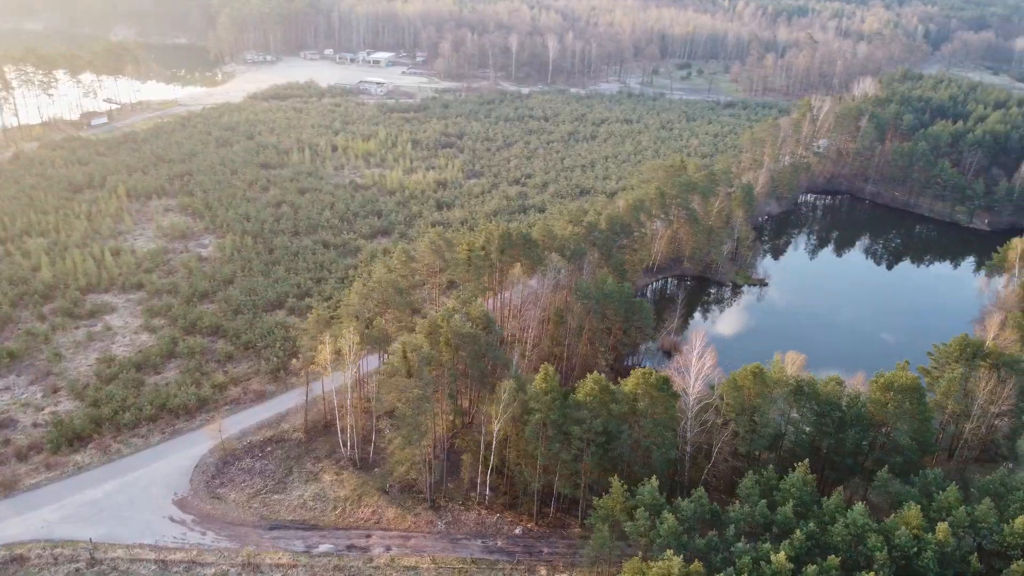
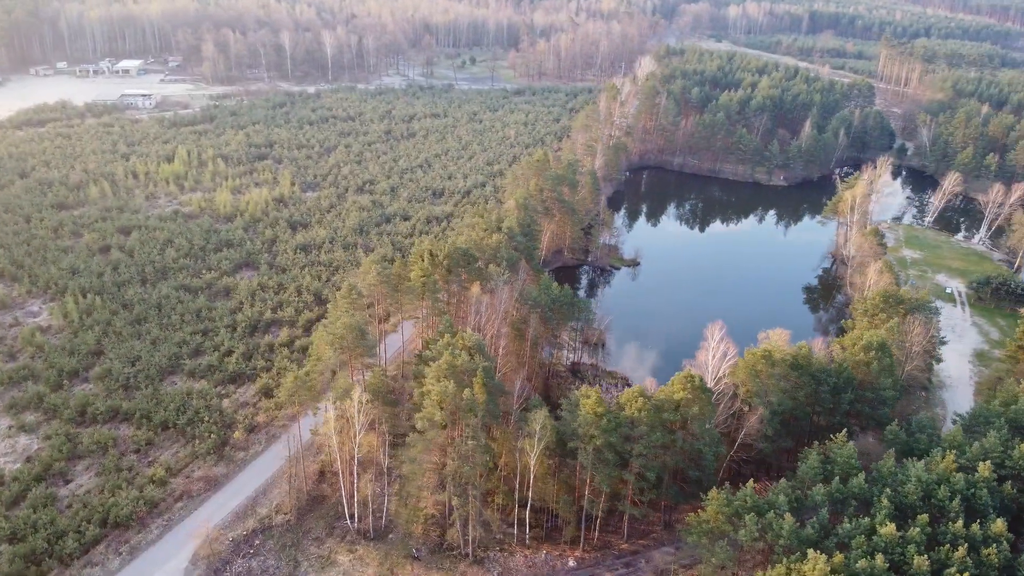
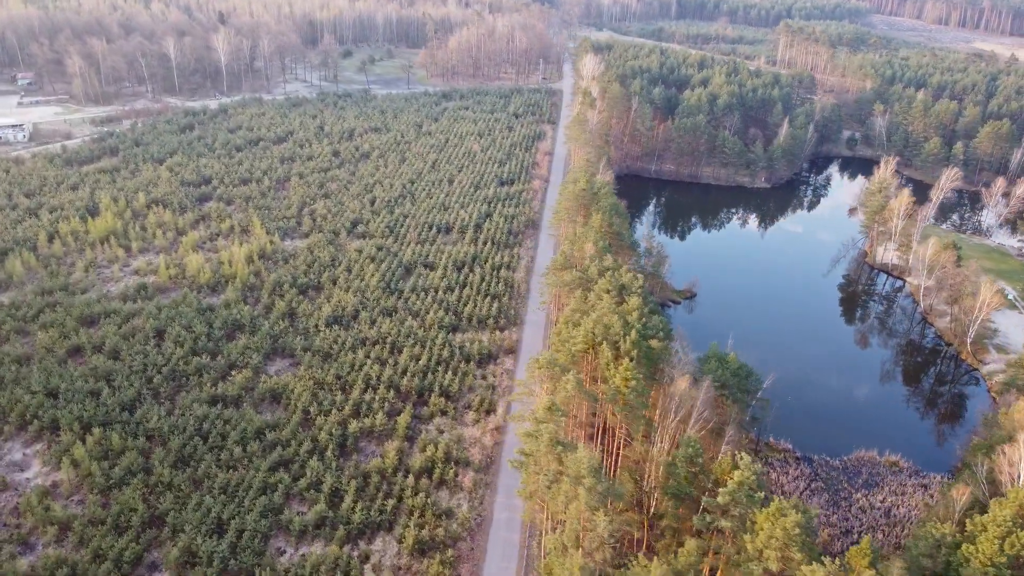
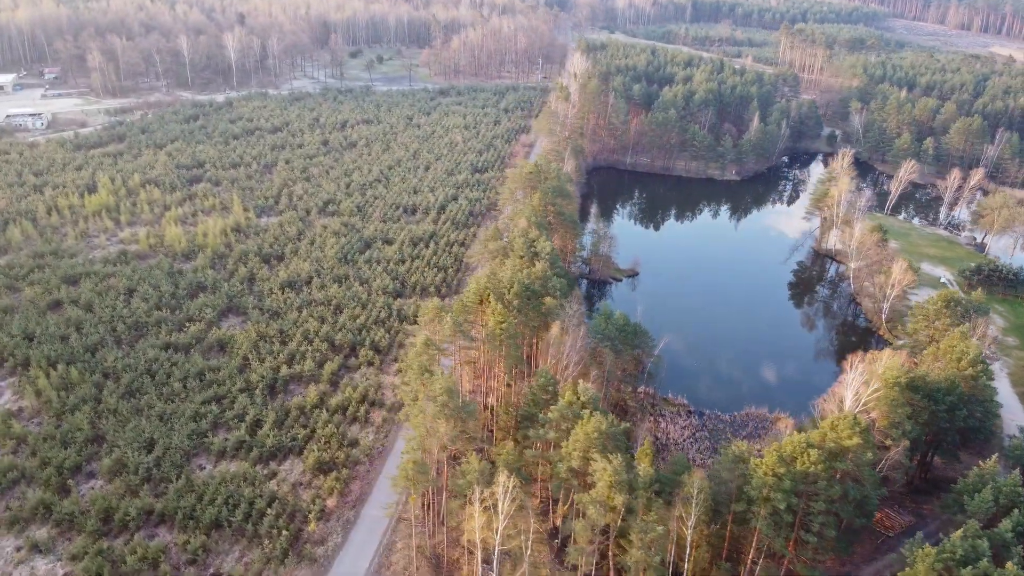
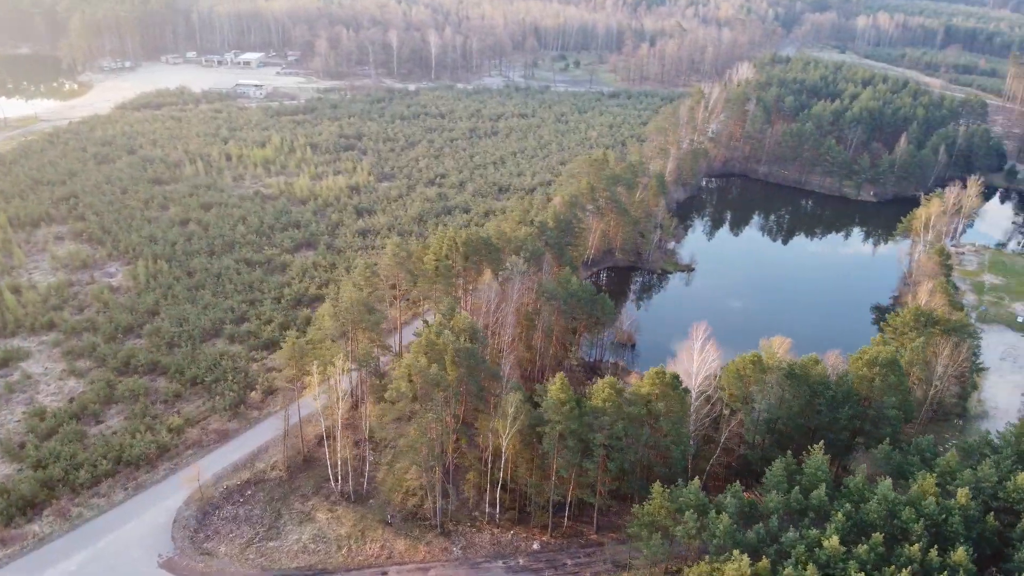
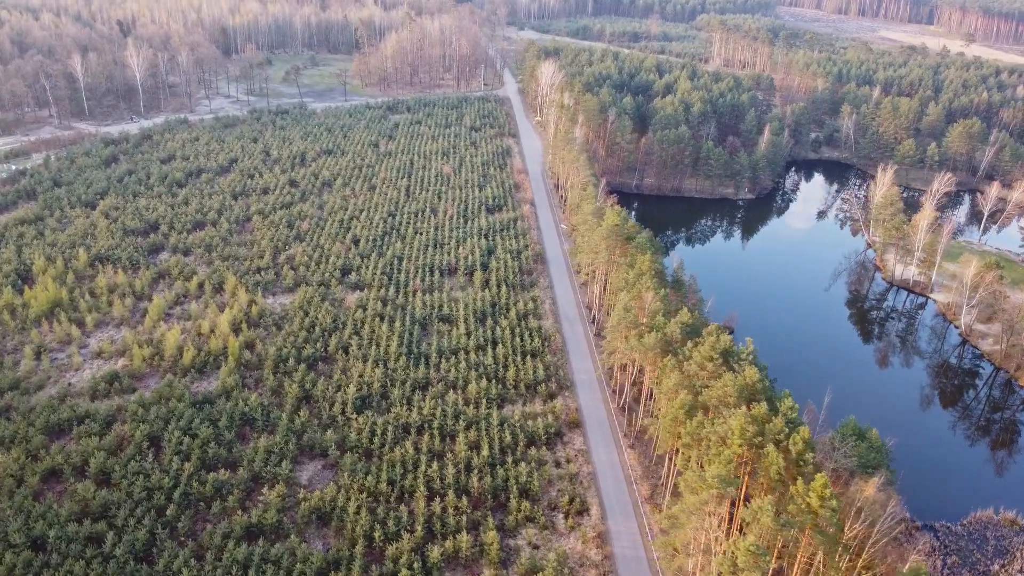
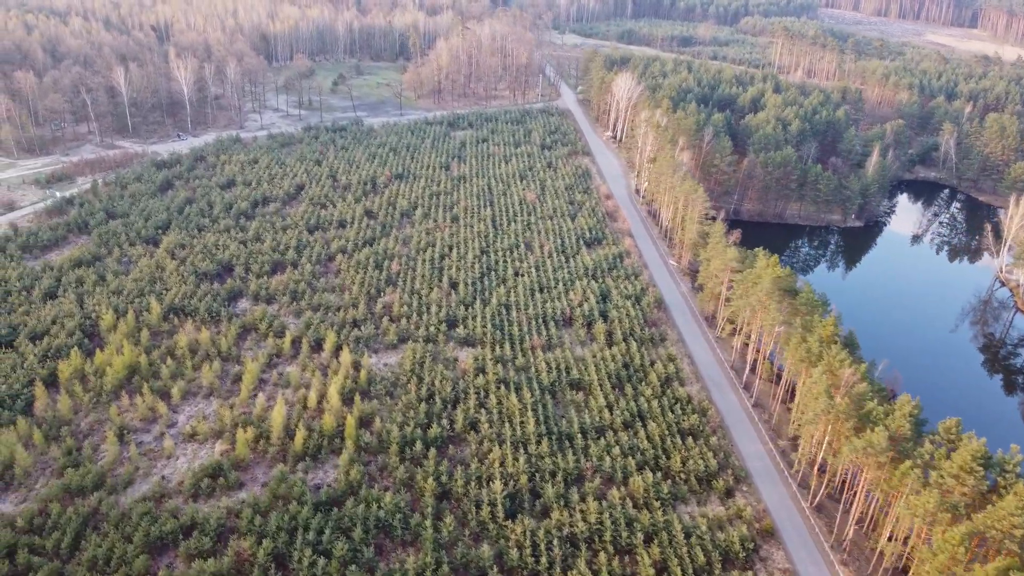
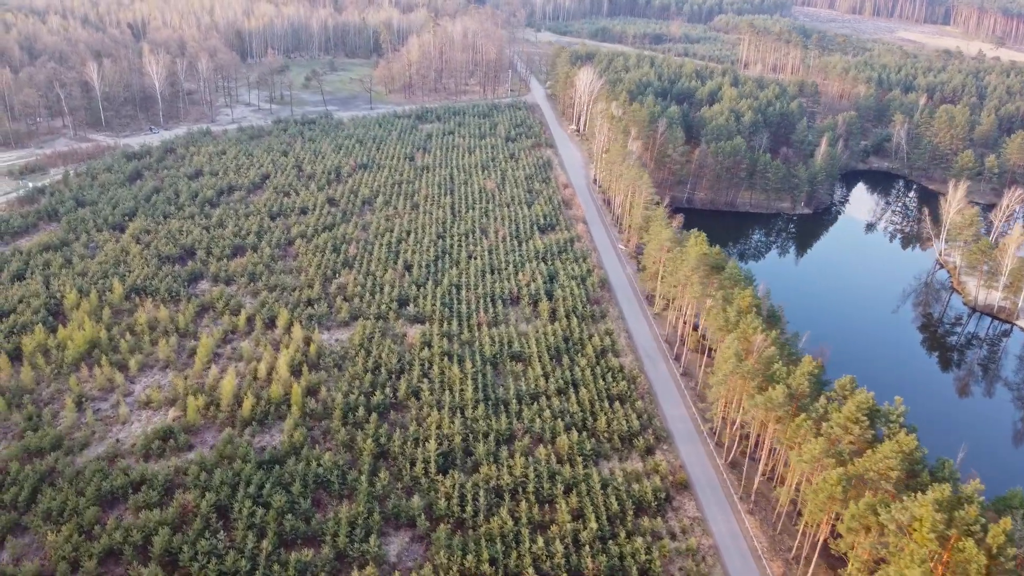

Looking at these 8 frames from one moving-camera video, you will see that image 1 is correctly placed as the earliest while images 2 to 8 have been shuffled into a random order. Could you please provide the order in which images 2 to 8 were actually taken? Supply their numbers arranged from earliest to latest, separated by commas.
5, 2, 4, 3, 6, 8, 7
